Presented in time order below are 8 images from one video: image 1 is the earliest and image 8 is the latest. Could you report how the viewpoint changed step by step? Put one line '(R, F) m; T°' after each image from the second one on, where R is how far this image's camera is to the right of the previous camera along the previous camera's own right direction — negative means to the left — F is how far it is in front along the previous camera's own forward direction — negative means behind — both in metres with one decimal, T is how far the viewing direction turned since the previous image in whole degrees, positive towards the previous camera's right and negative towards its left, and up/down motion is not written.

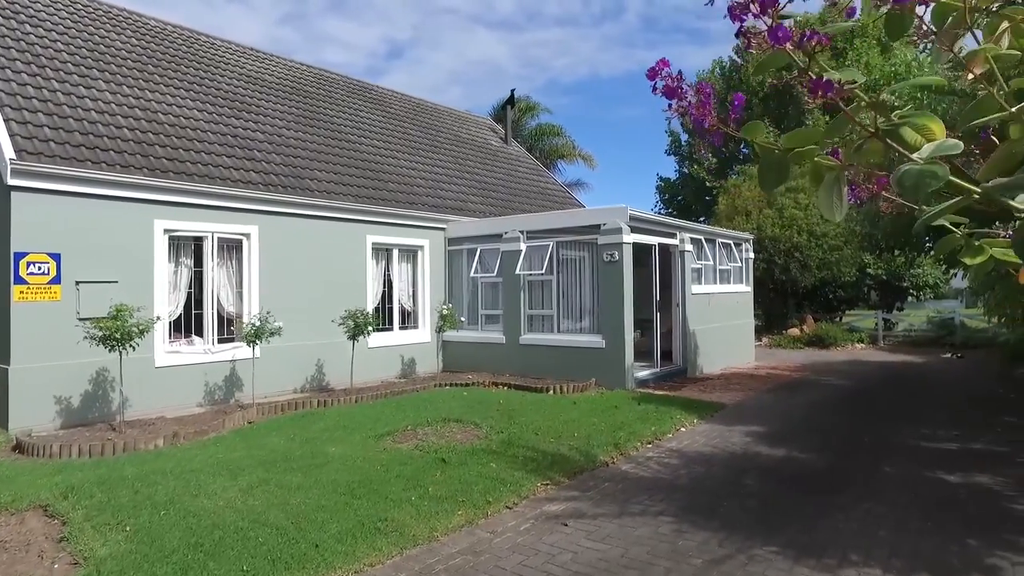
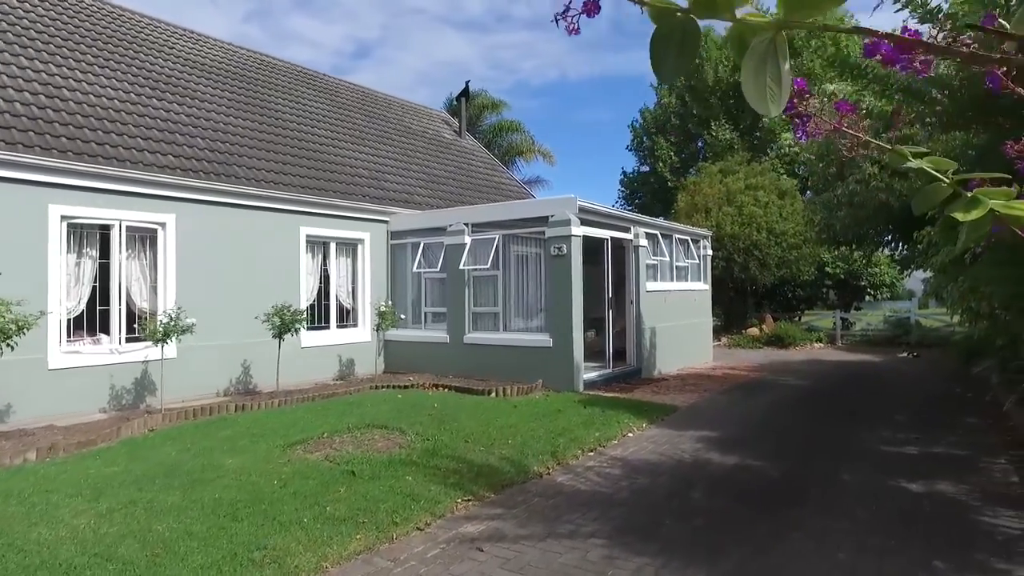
(+0.4, +0.8) m; +3°
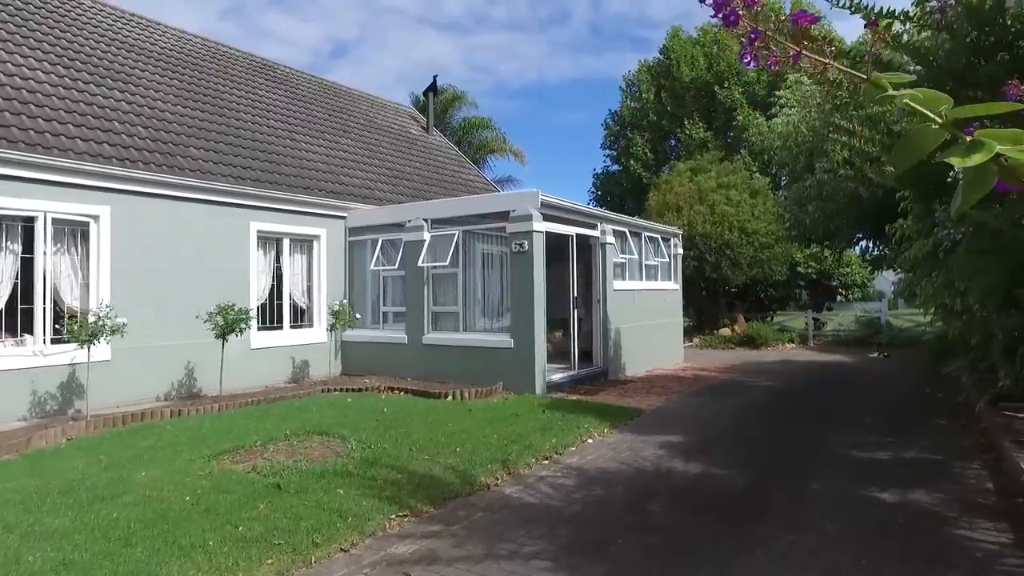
(+0.3, +0.5) m; +2°
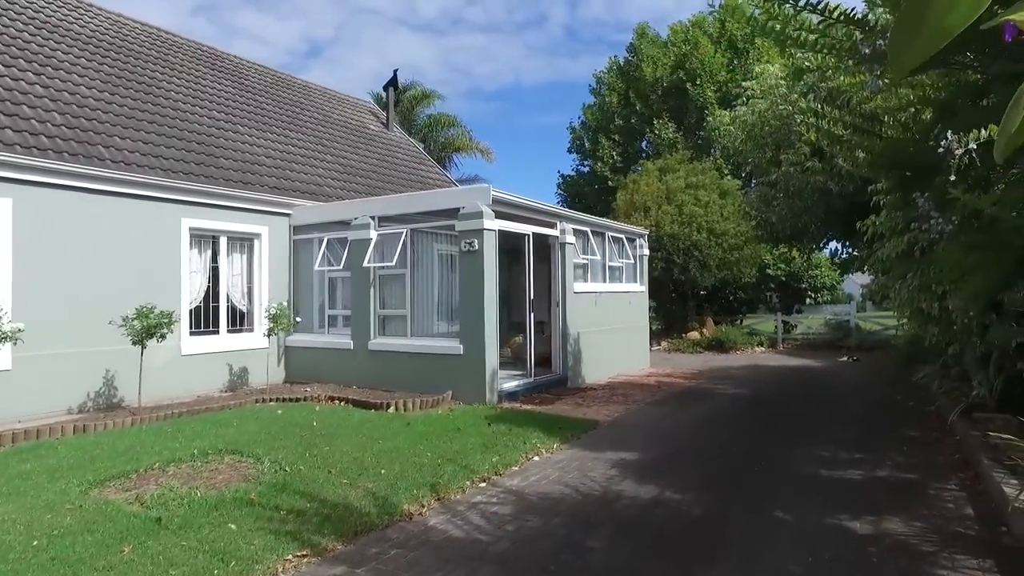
(+0.4, +0.8) m; +2°
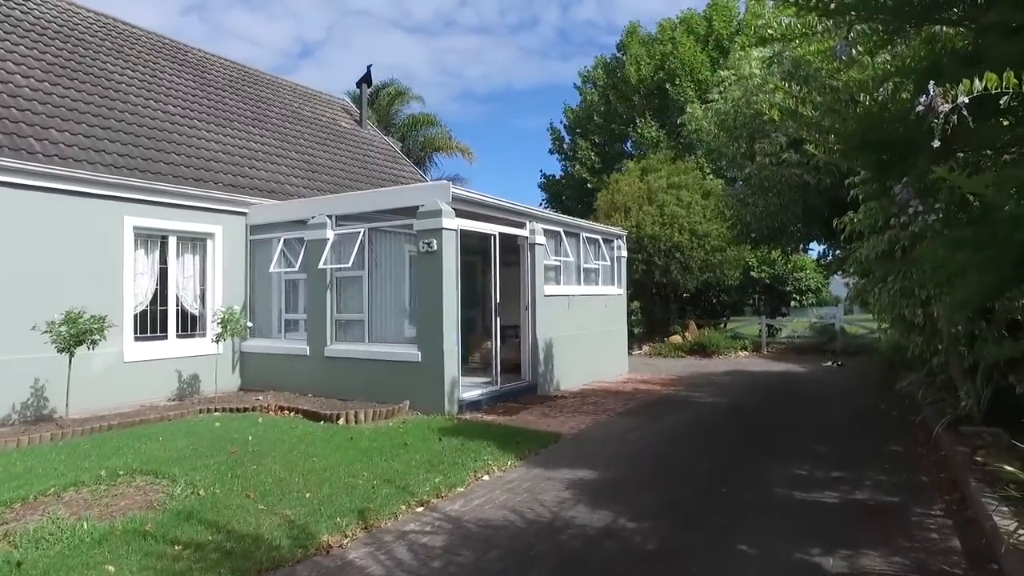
(+0.4, +0.6) m; +1°
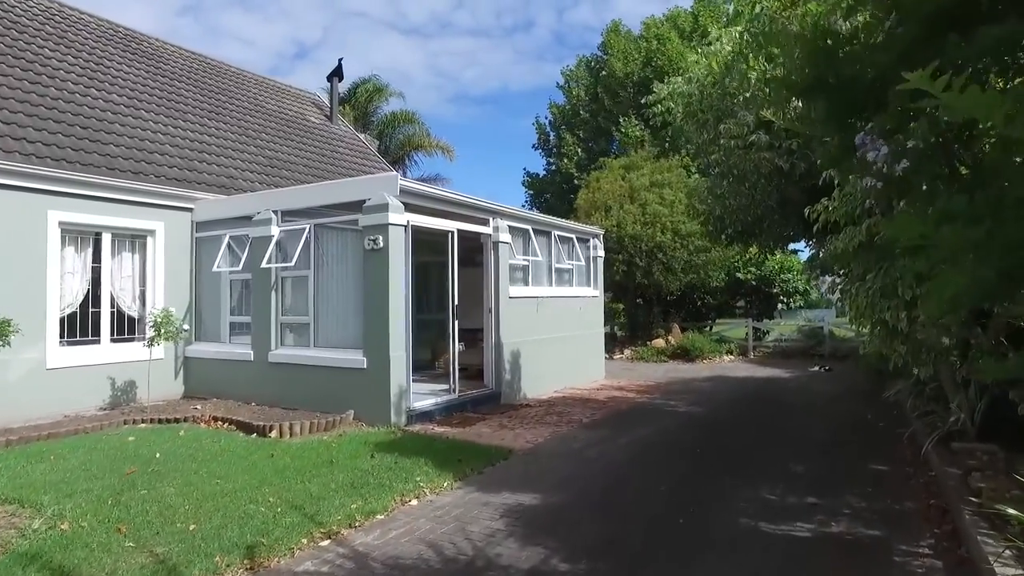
(+0.5, +0.8) m; 0°
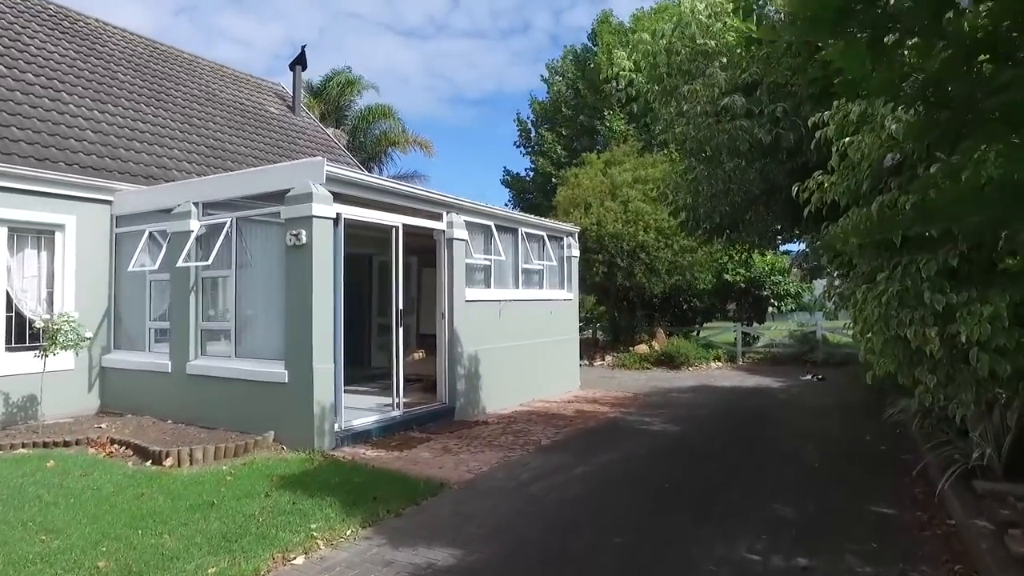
(+0.5, +1.3) m; 0°
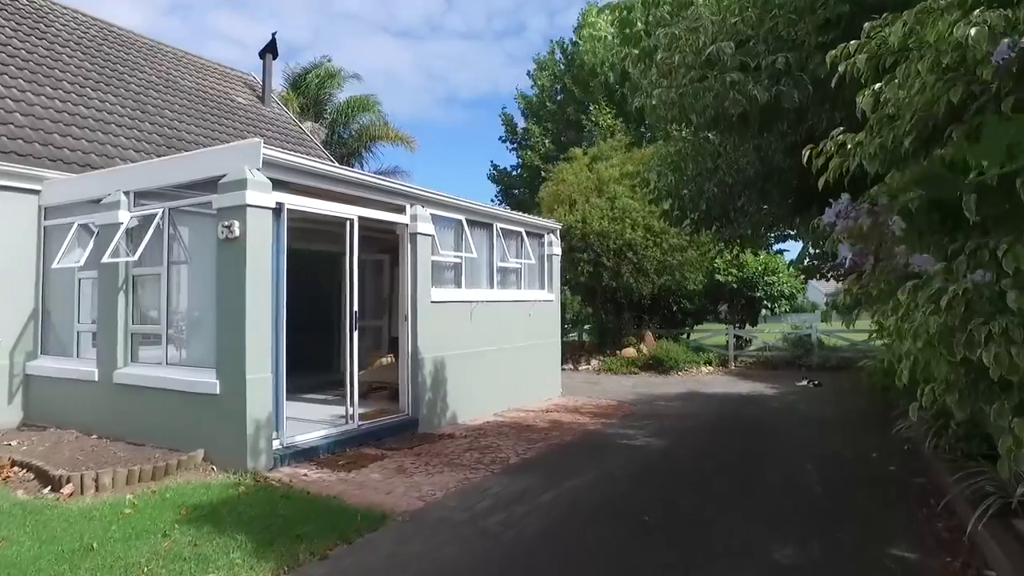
(+0.3, +1.0) m; +1°
